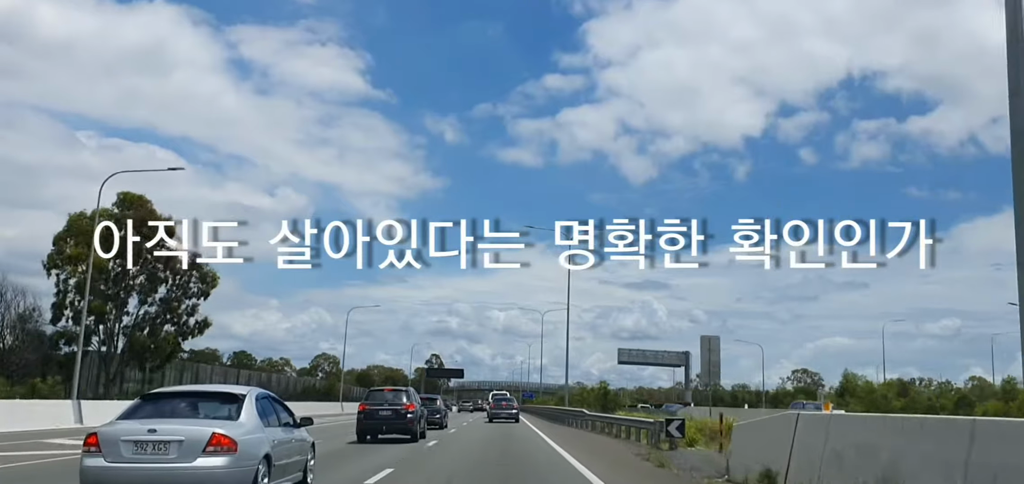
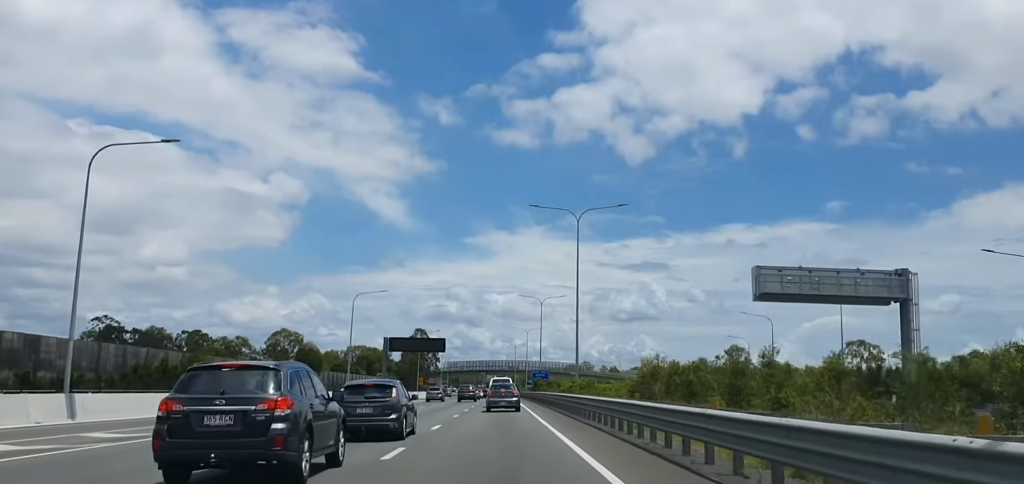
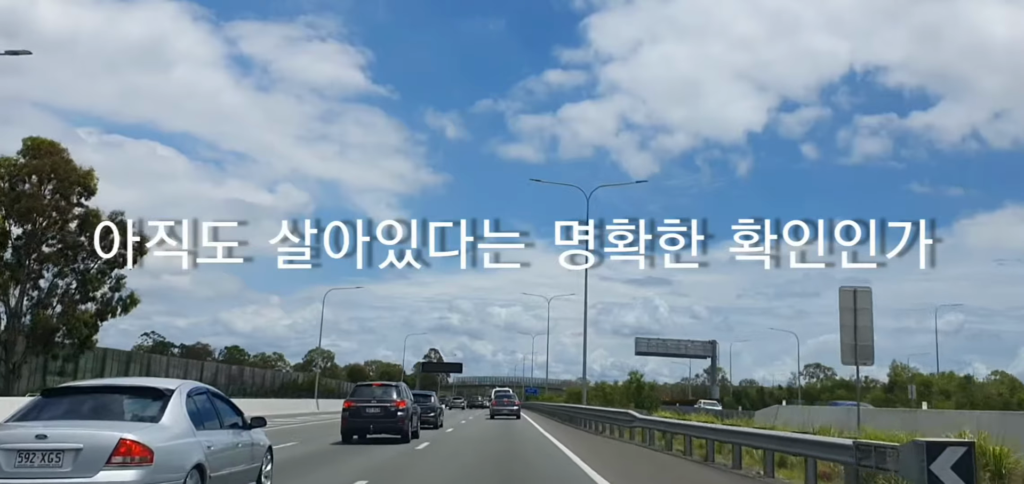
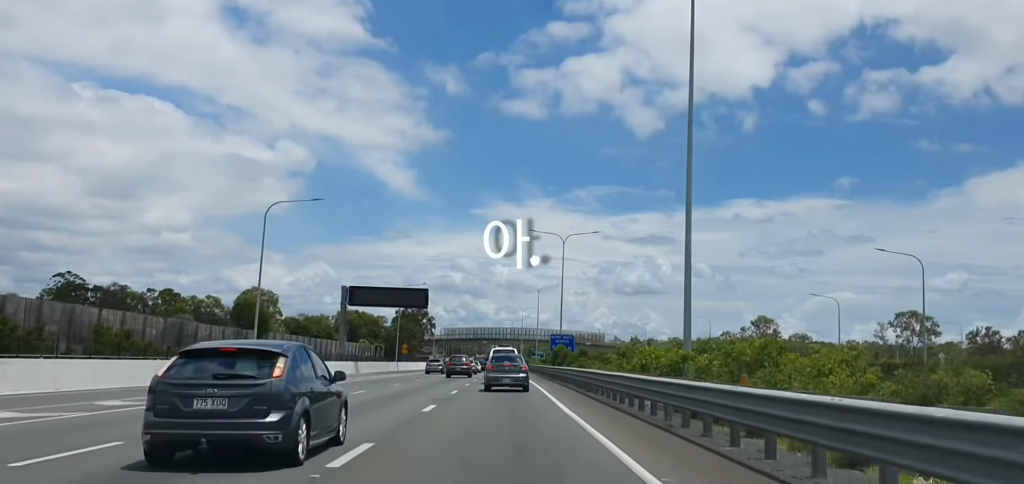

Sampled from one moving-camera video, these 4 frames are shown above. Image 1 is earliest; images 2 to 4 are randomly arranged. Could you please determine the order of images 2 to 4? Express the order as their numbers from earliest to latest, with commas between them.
3, 2, 4
